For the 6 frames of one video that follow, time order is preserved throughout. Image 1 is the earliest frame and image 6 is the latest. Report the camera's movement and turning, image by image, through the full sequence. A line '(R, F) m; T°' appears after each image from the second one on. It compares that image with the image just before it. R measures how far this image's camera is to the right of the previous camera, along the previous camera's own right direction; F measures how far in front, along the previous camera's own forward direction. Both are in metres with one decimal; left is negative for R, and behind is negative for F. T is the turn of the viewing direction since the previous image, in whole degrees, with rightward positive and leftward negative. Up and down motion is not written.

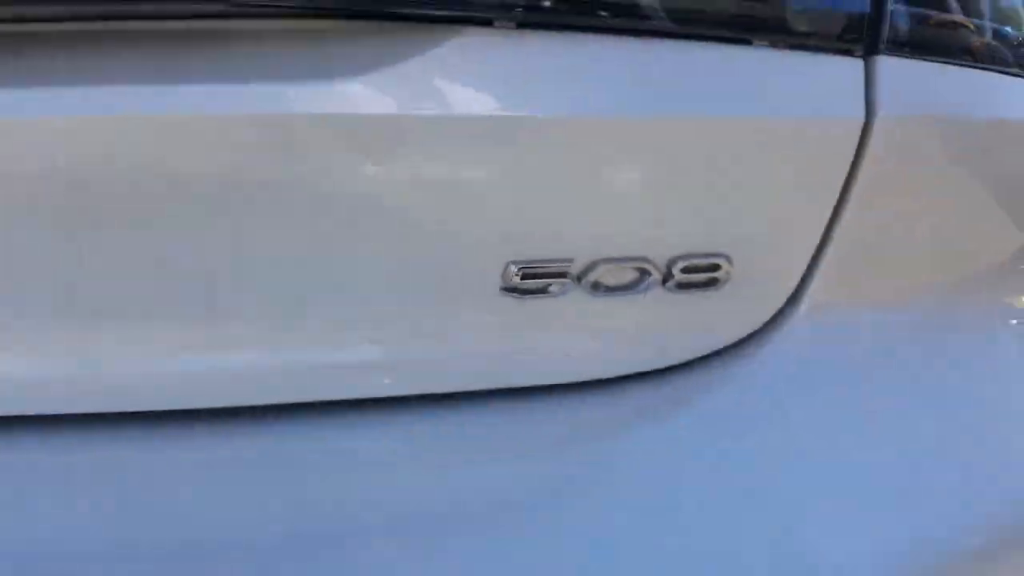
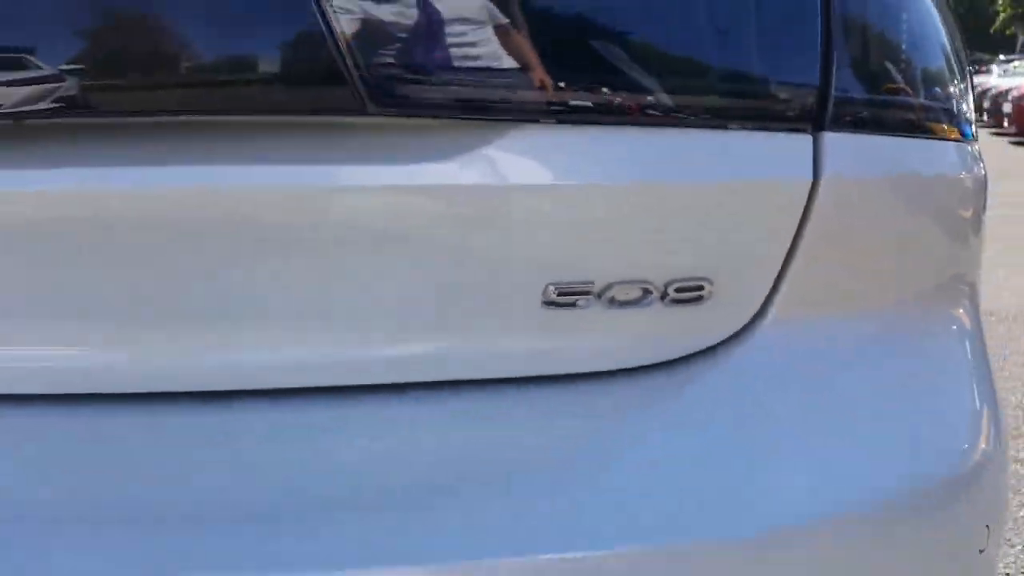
(-0.1, -0.1) m; +9°
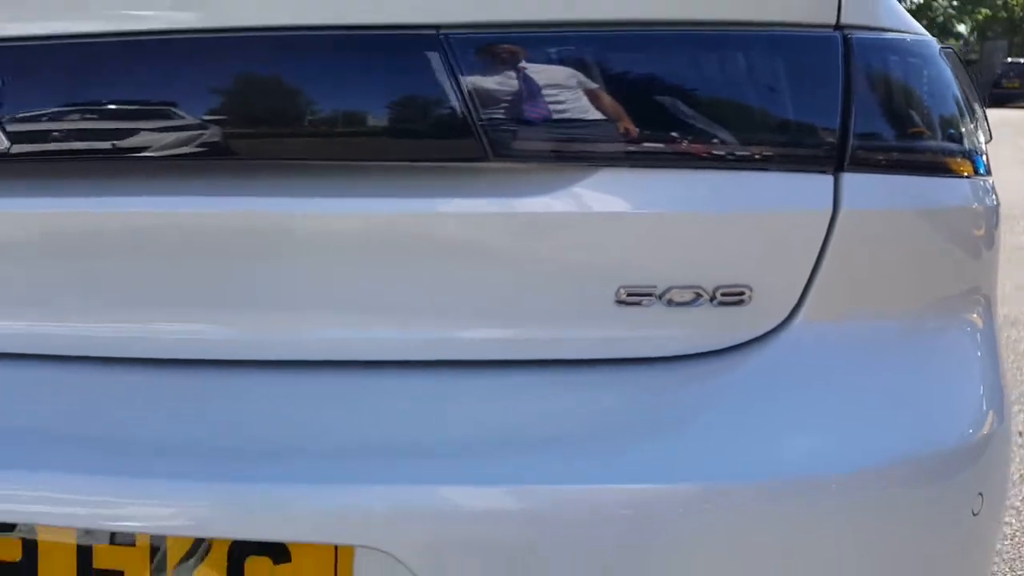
(0.0, -0.2) m; -5°
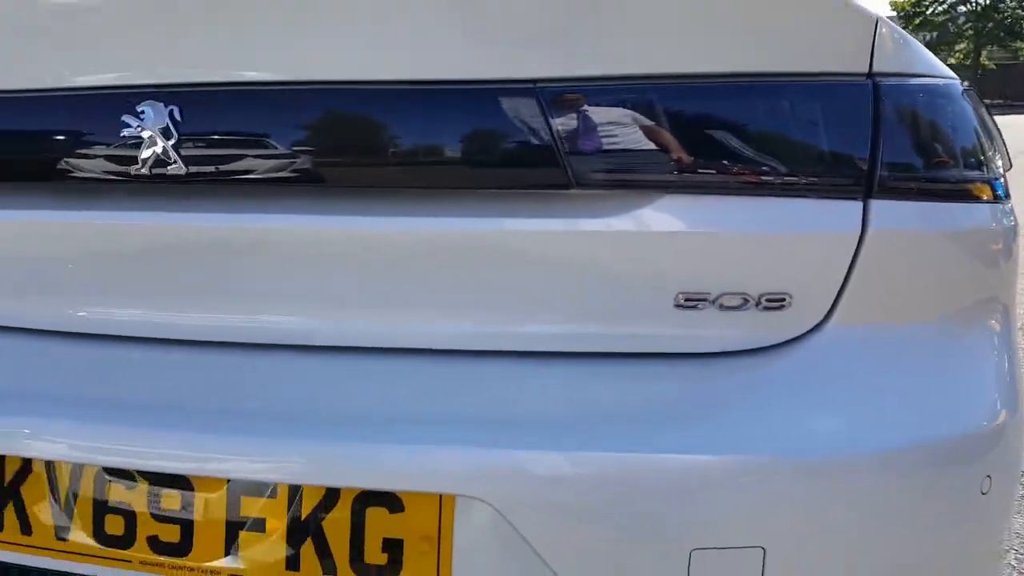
(0.0, -0.1) m; -3°
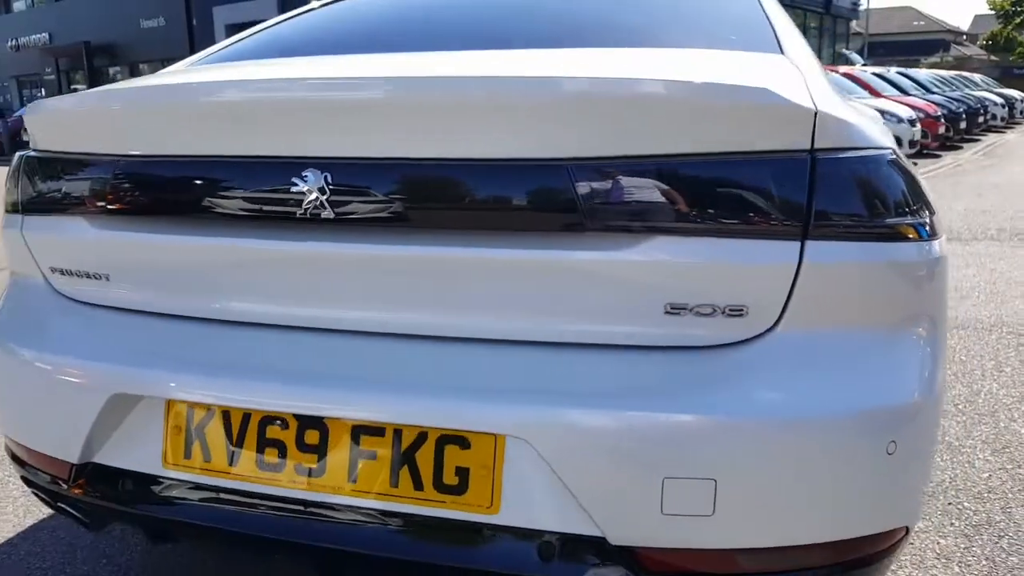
(0.0, -0.4) m; -4°
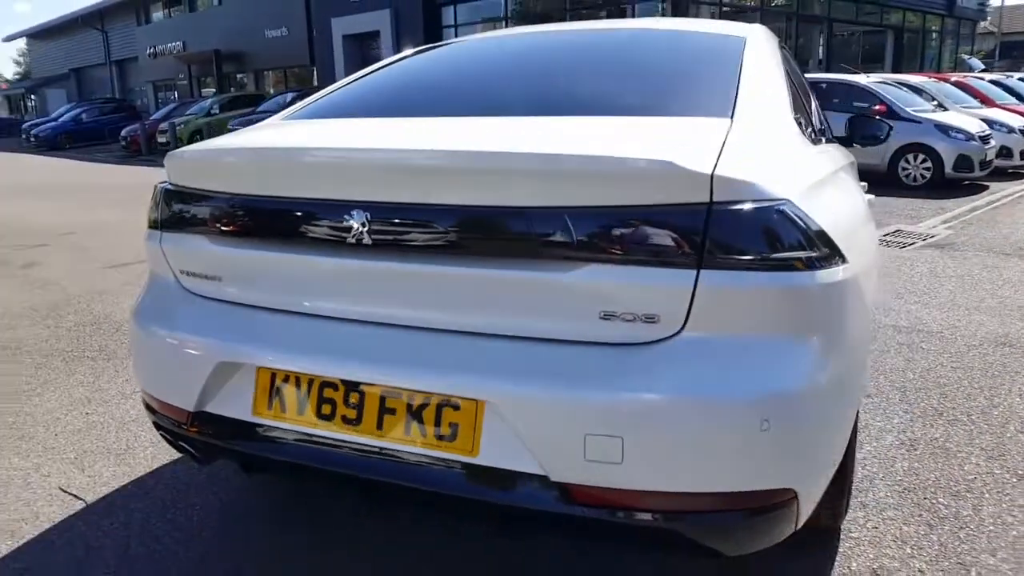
(+0.2, -0.5) m; -7°
